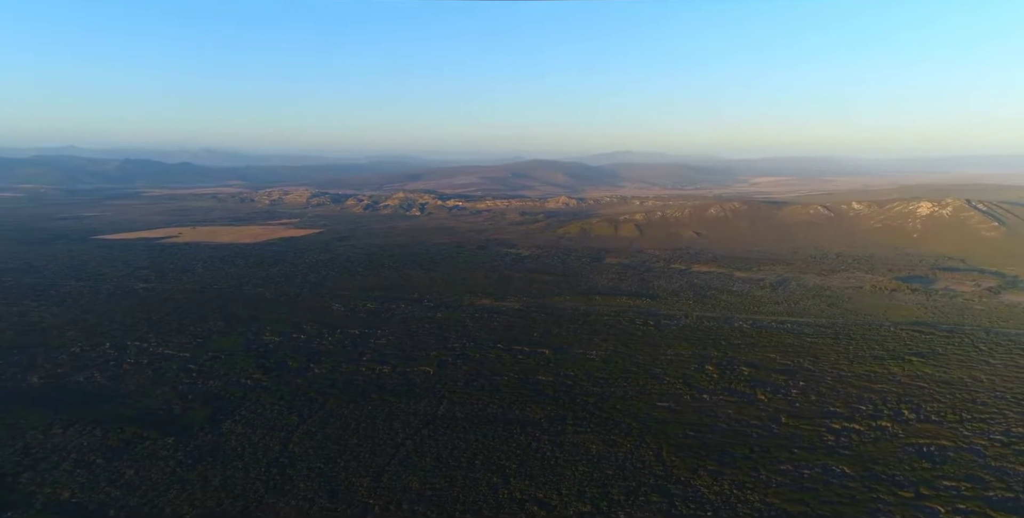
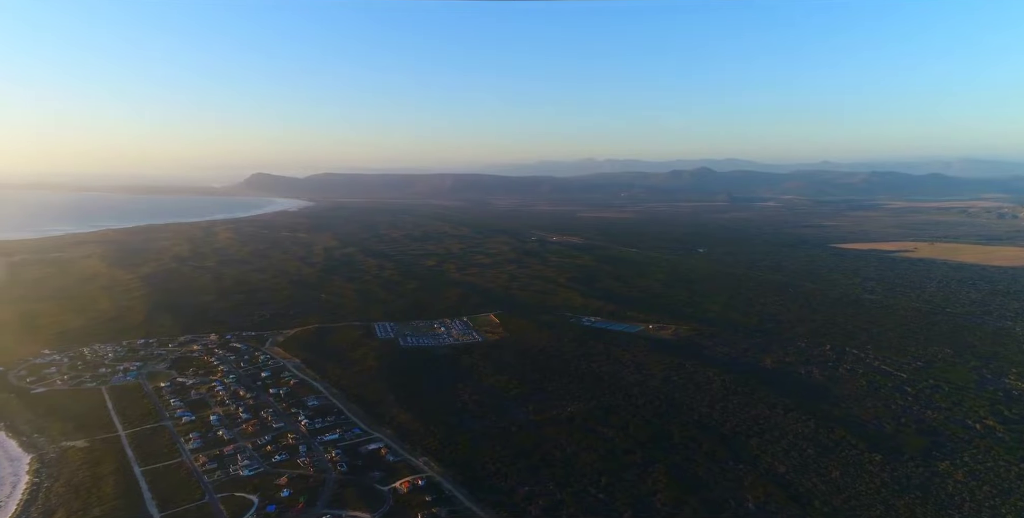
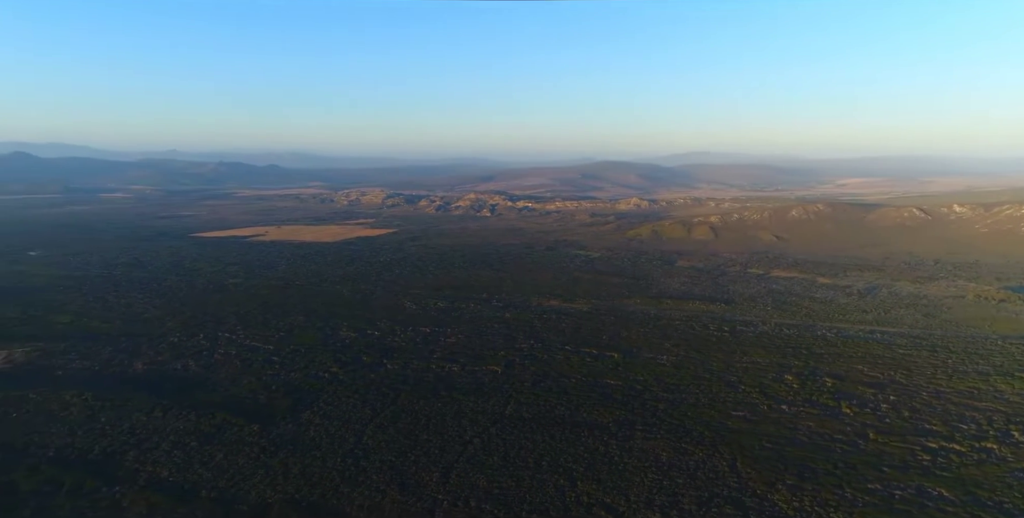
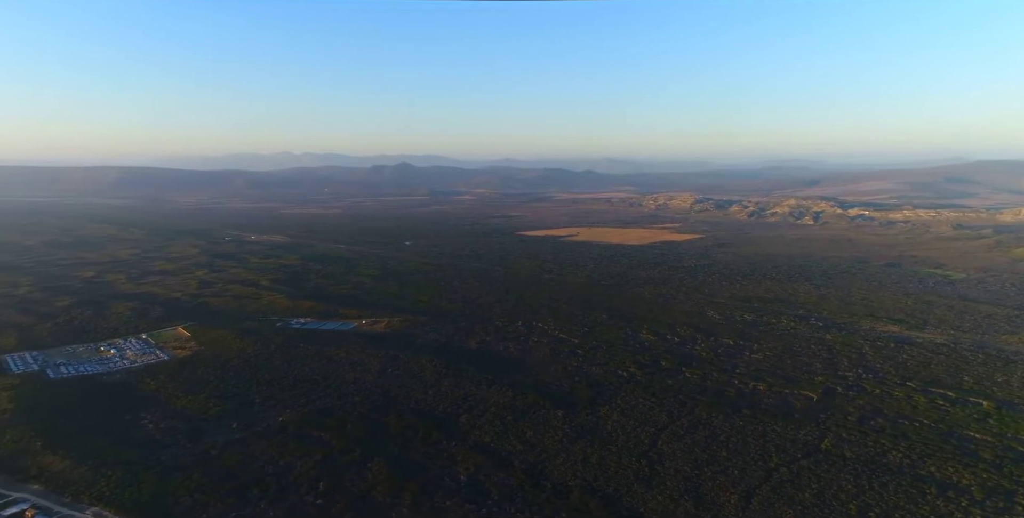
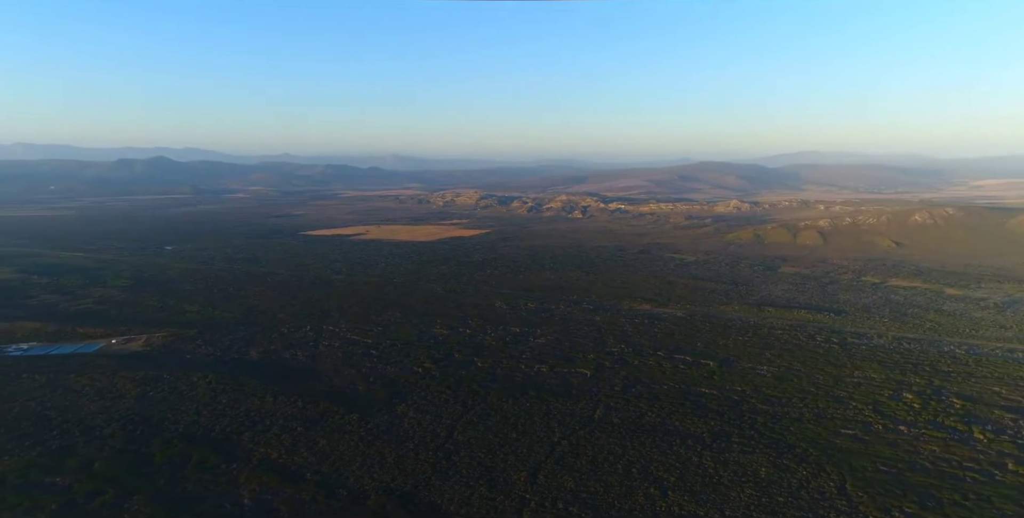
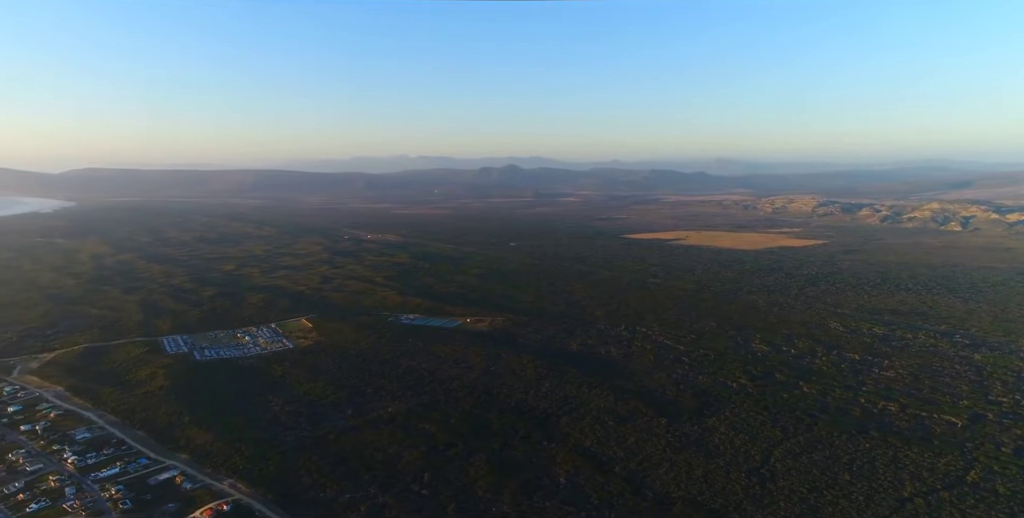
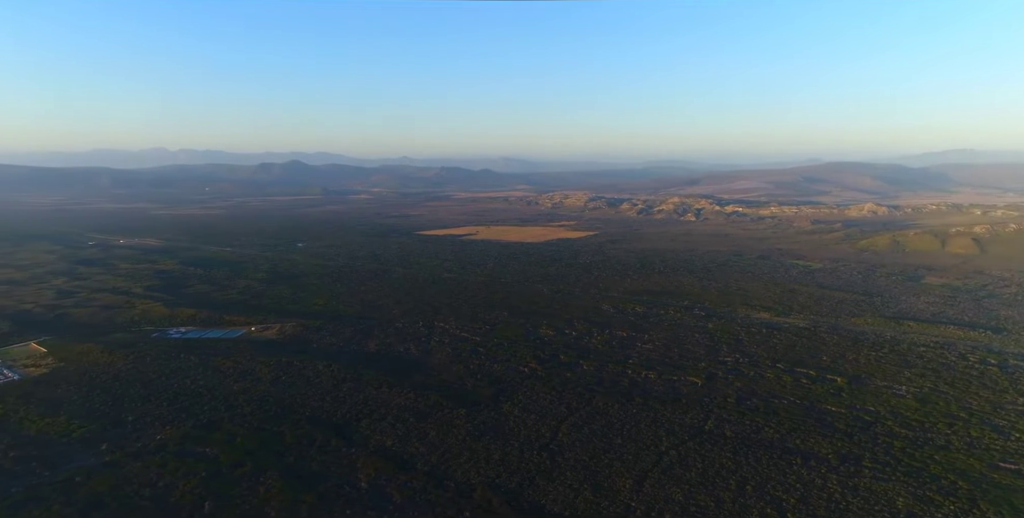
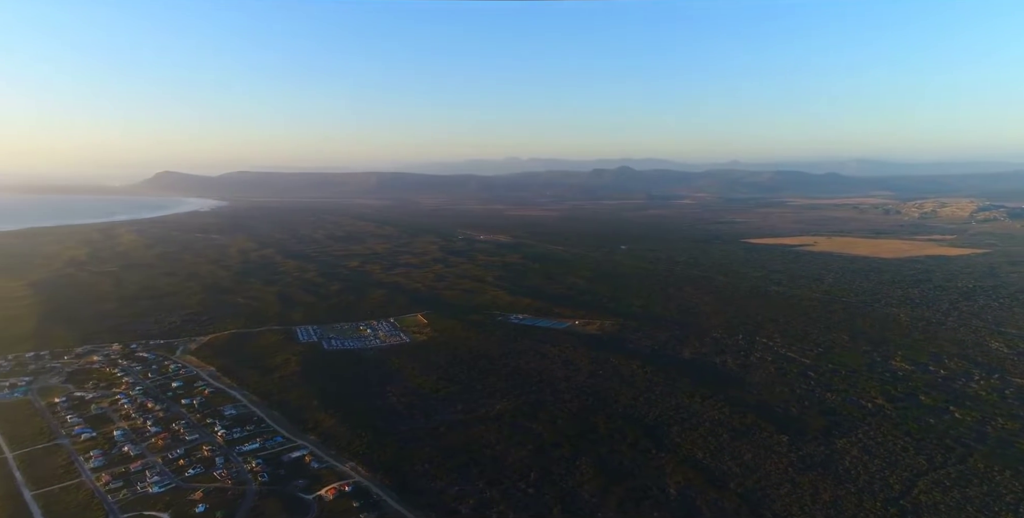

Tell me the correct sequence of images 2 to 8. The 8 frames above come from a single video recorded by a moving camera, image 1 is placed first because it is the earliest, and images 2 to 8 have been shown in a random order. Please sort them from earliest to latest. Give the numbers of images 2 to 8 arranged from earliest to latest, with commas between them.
3, 5, 7, 4, 6, 8, 2
